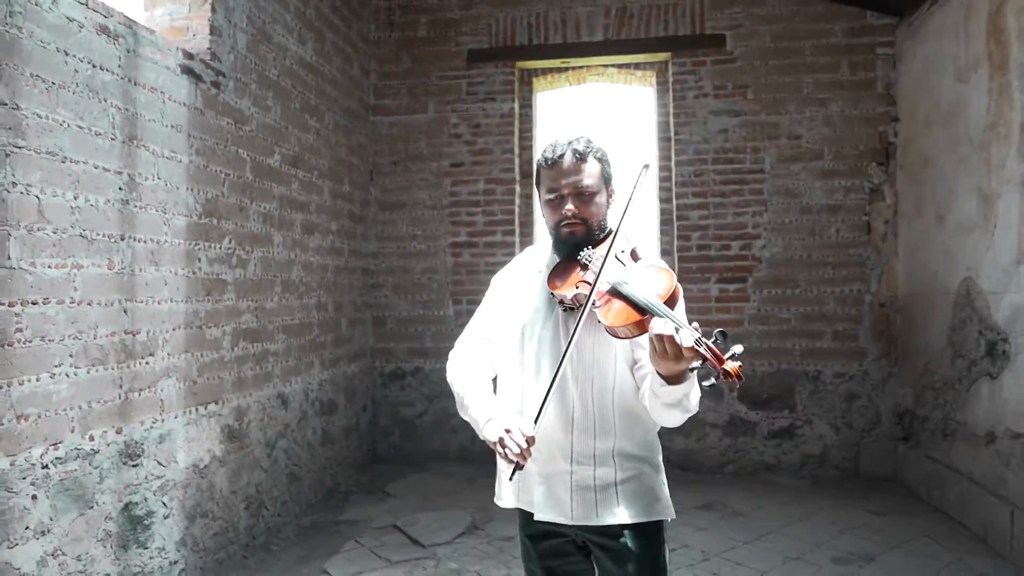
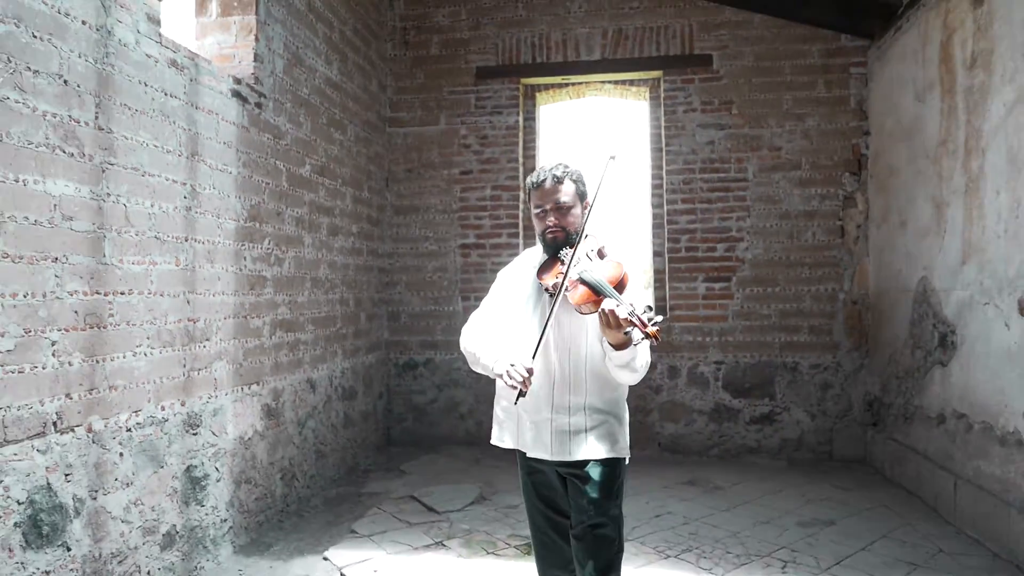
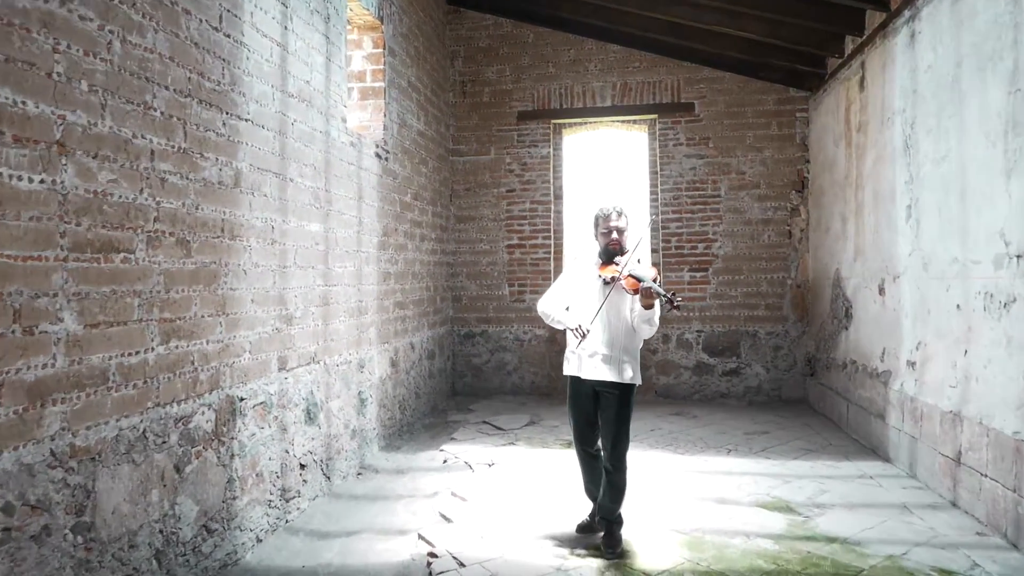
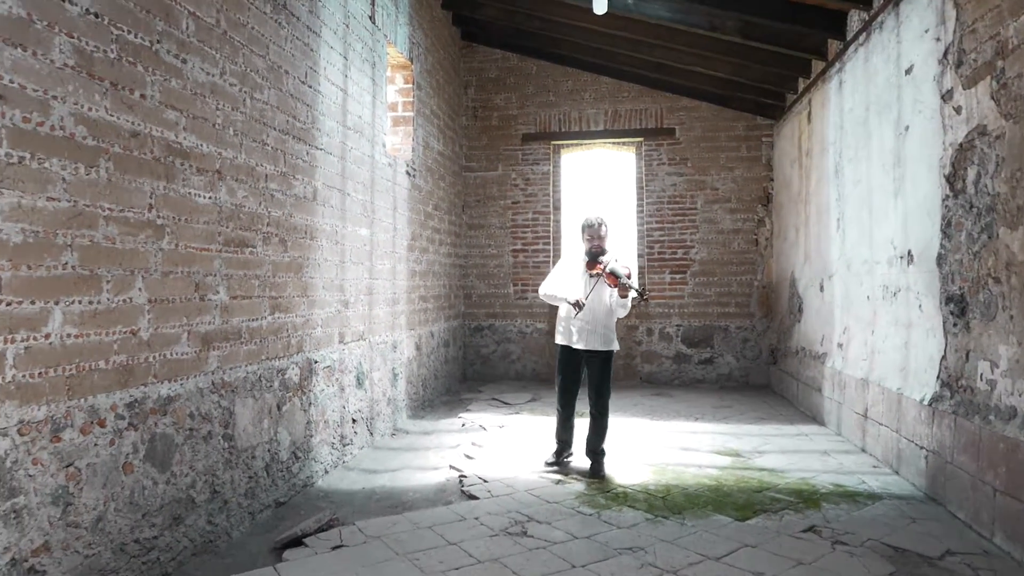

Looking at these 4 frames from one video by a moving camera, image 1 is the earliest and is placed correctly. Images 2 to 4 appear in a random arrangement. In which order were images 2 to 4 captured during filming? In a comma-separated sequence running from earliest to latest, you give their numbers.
2, 4, 3
